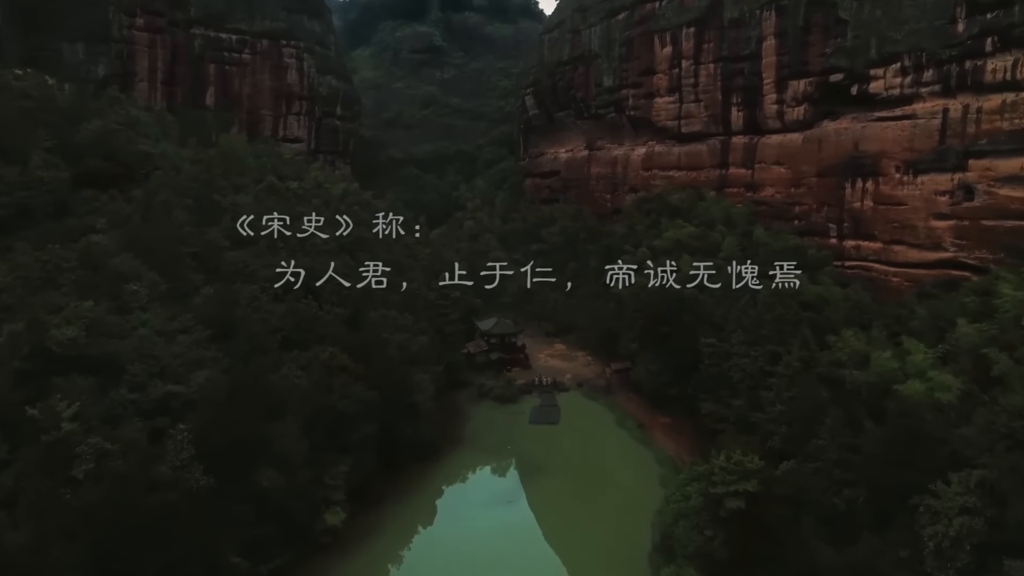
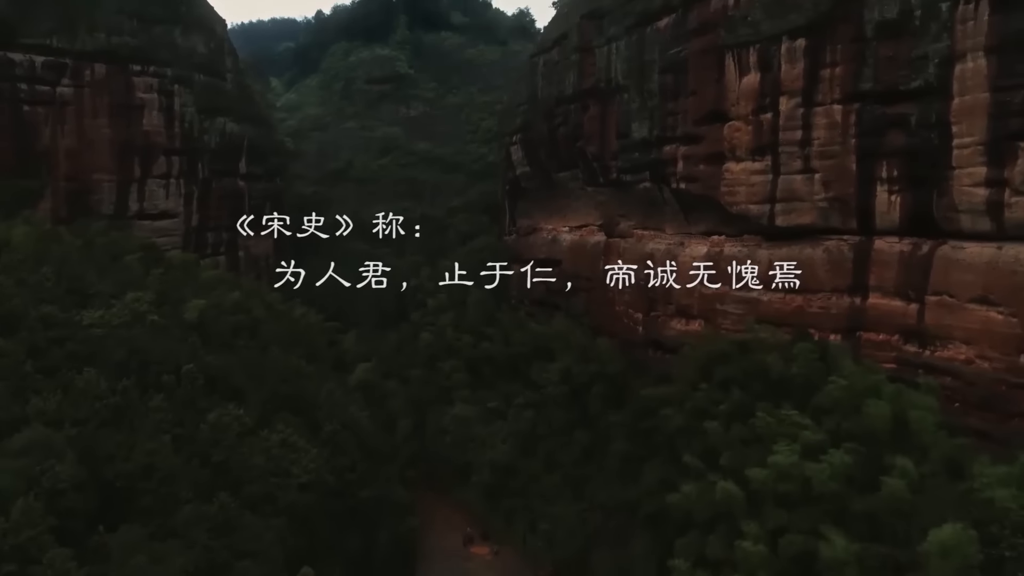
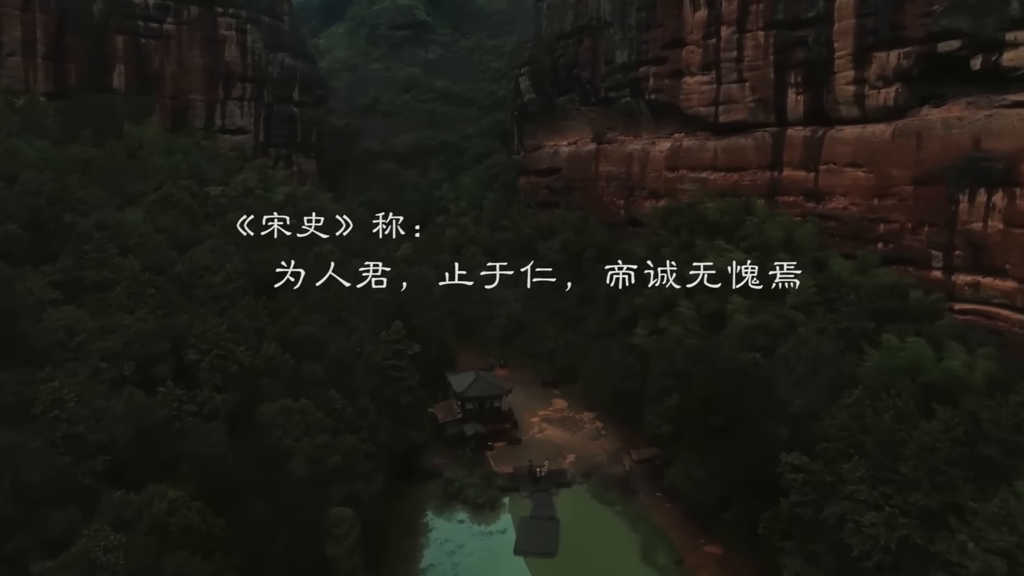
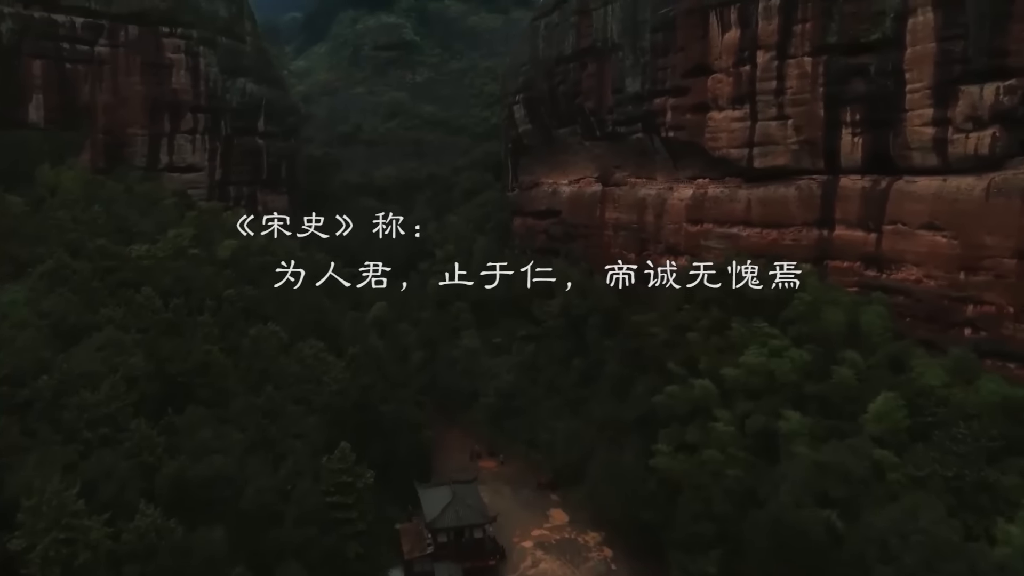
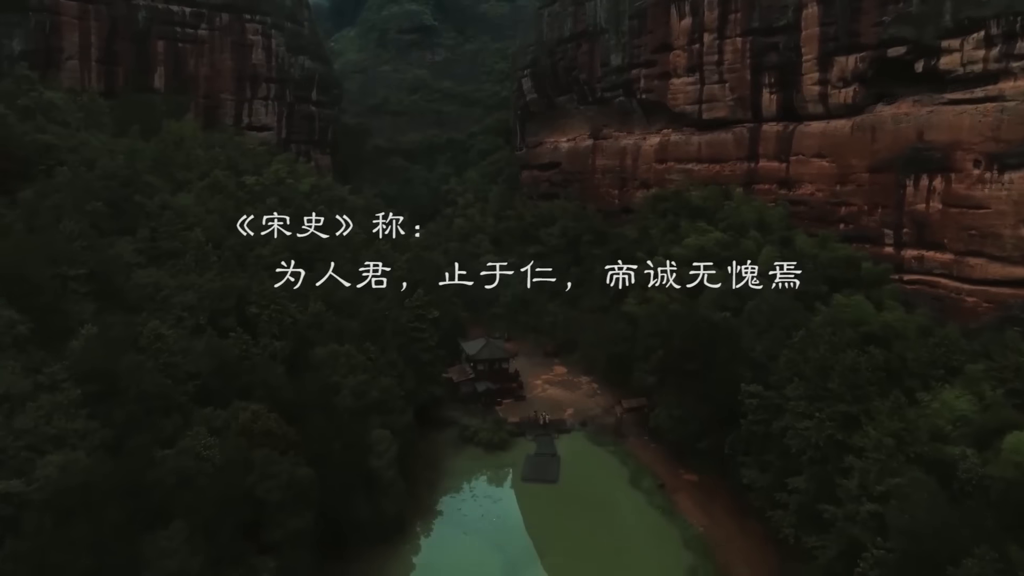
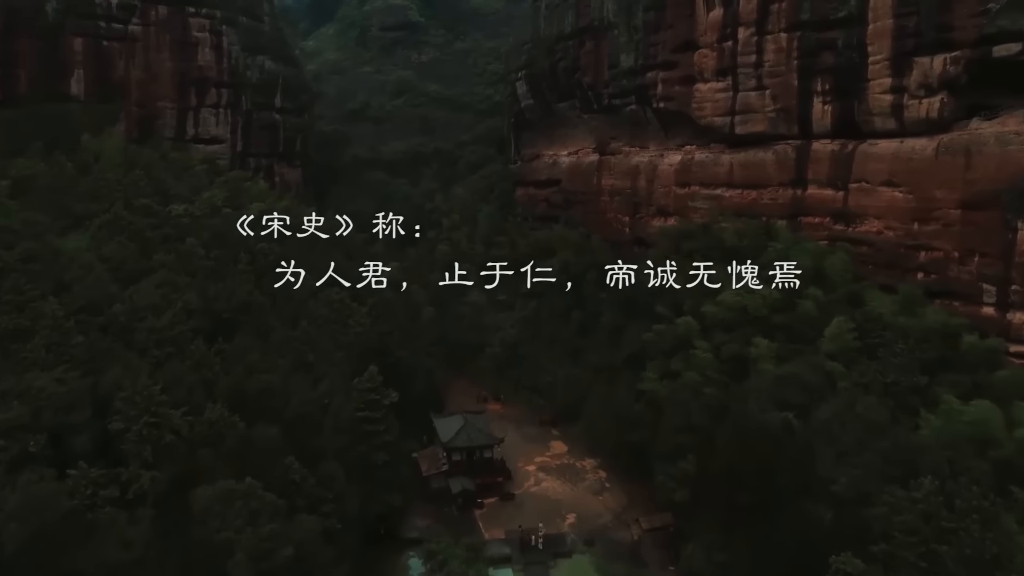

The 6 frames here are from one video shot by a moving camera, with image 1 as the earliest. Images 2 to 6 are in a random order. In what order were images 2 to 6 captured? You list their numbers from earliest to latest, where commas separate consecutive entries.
5, 3, 6, 4, 2
